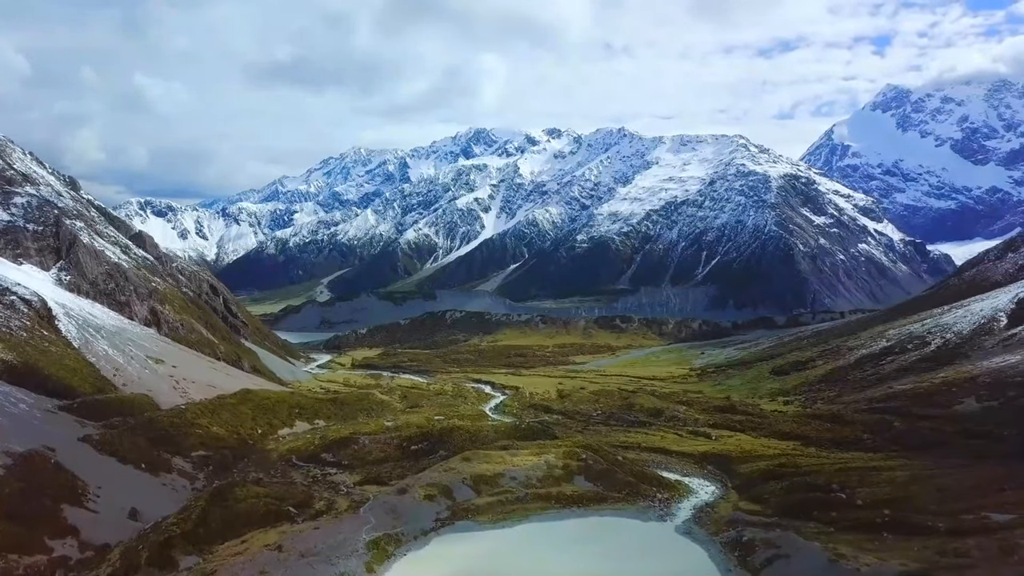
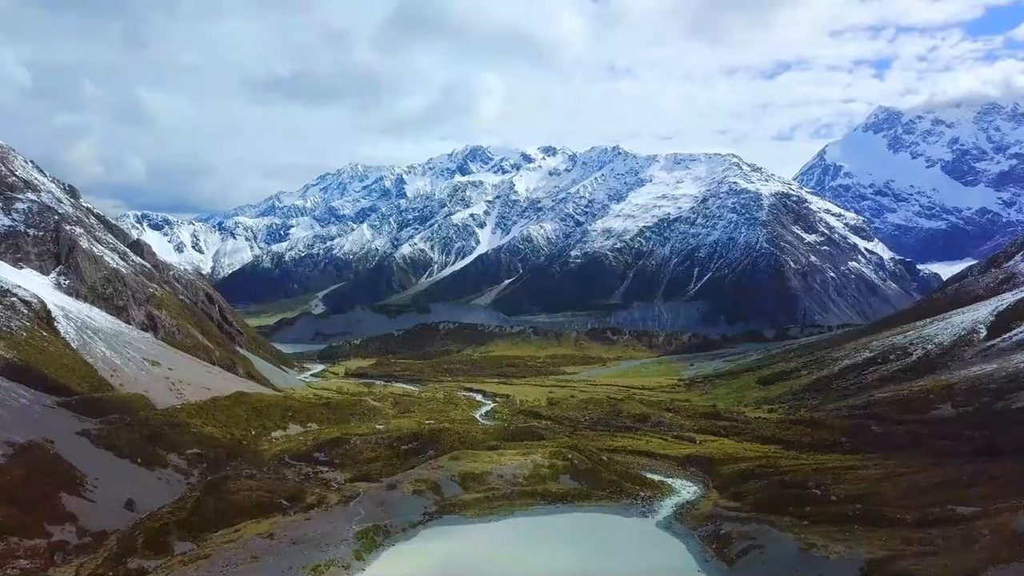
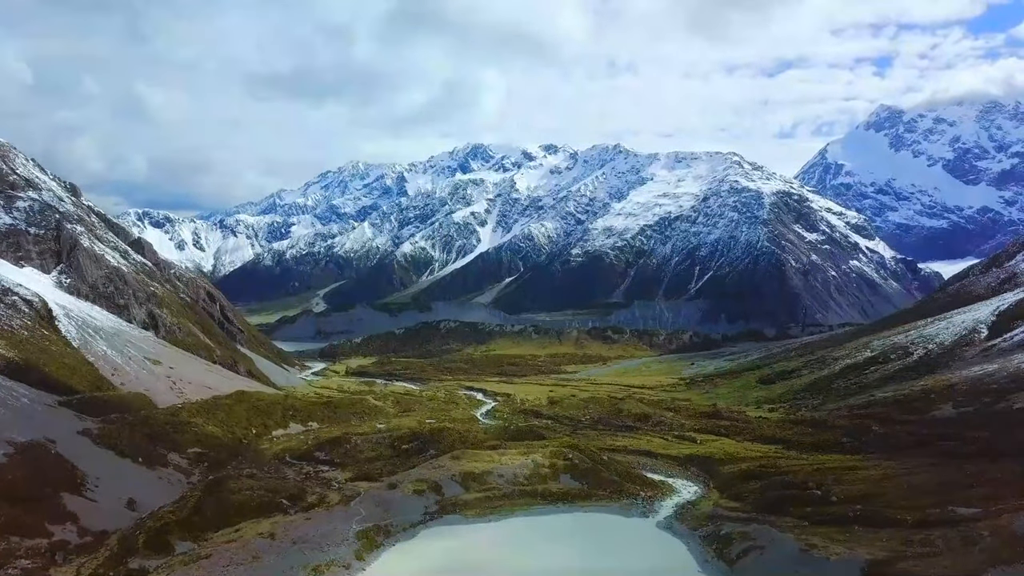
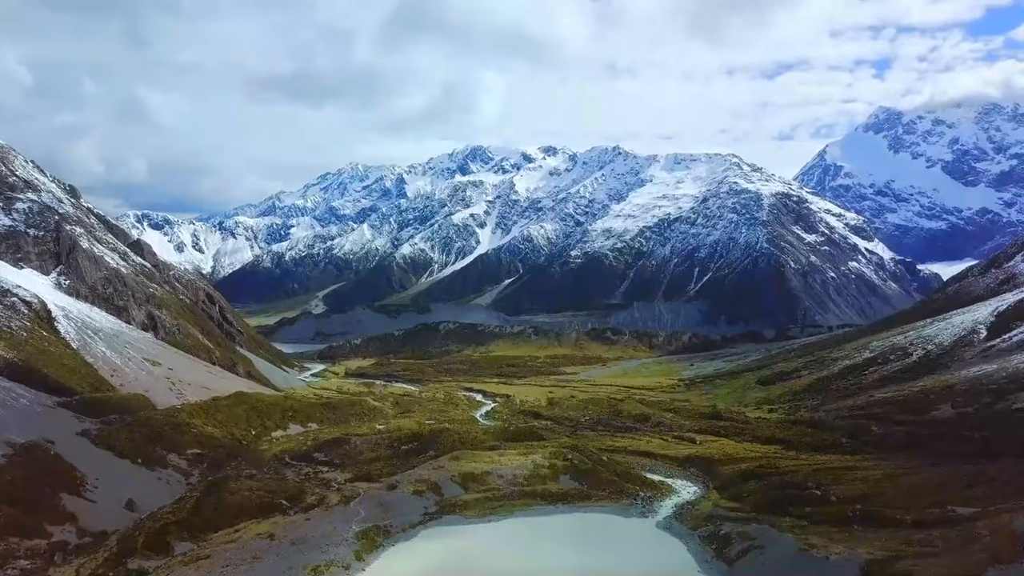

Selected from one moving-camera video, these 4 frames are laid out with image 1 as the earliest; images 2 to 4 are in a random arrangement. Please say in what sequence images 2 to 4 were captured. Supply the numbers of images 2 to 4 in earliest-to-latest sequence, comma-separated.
3, 4, 2
